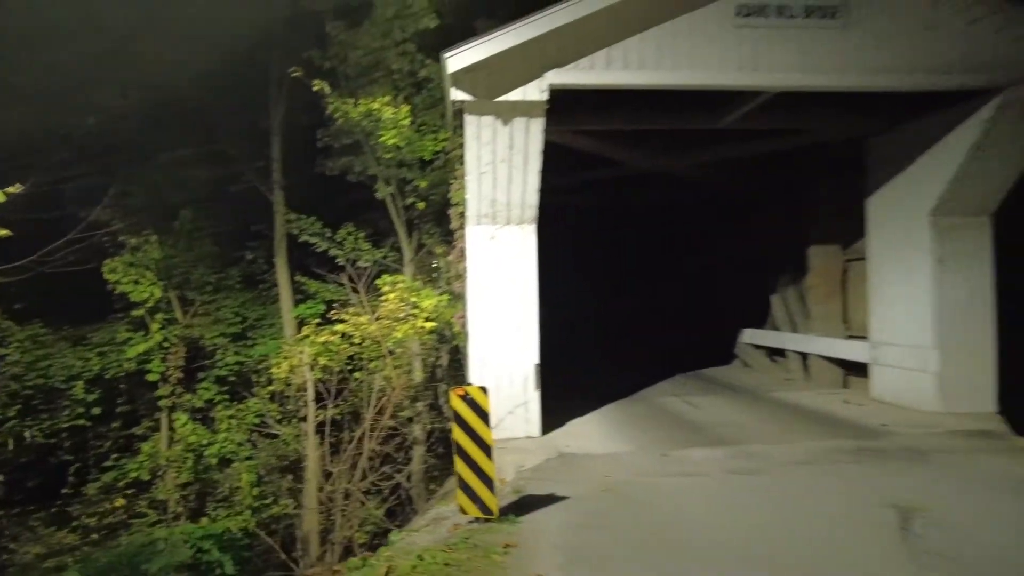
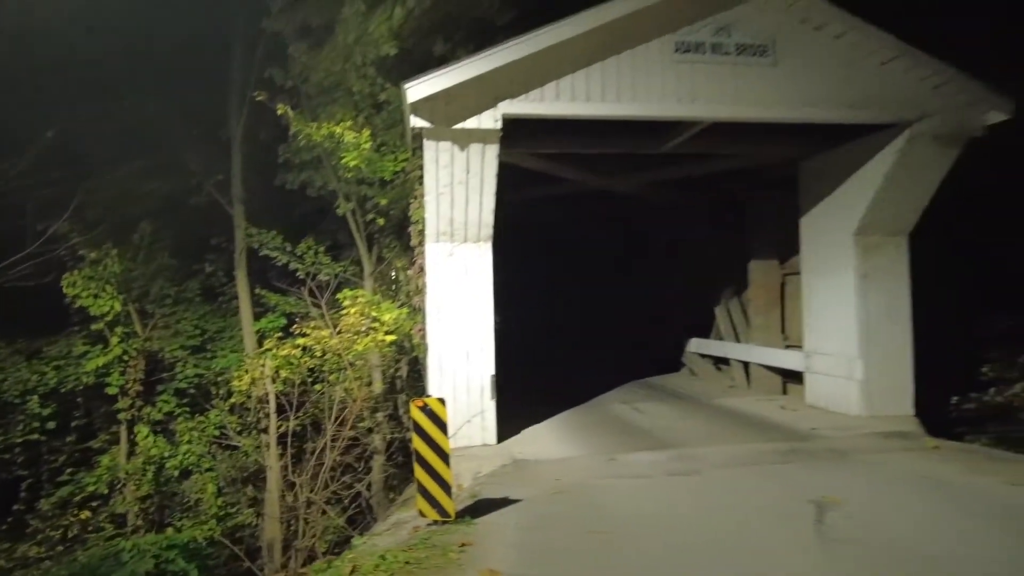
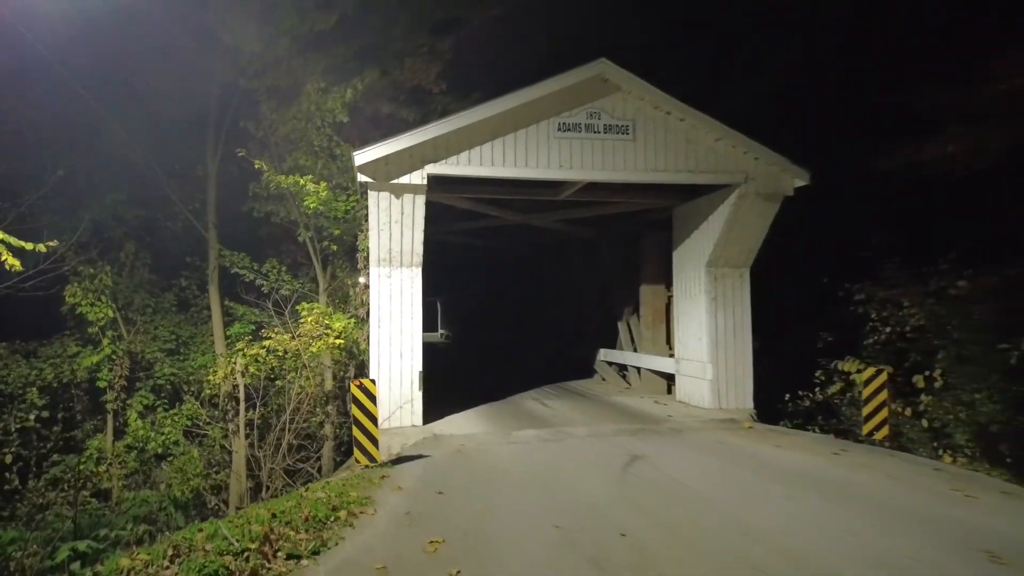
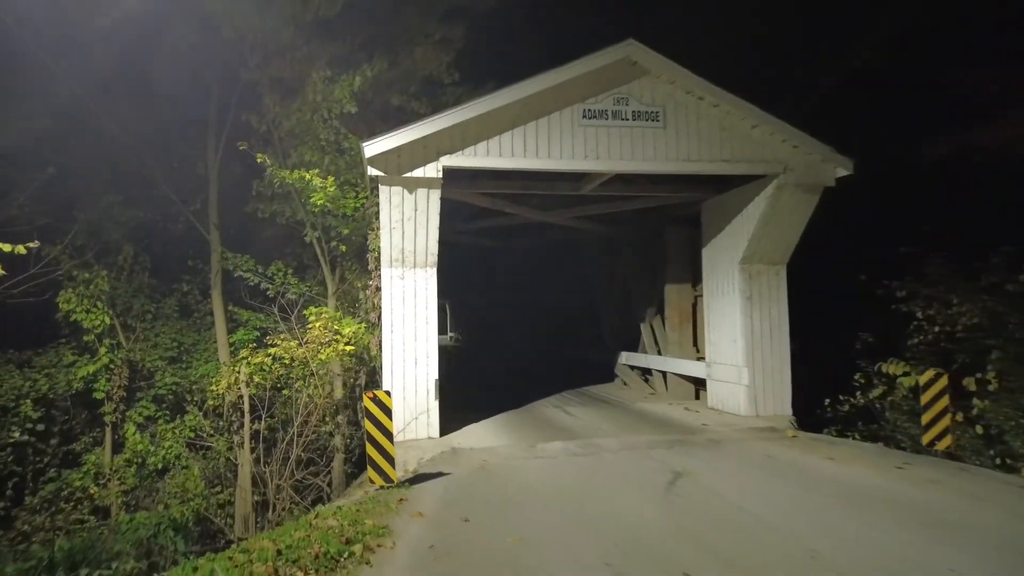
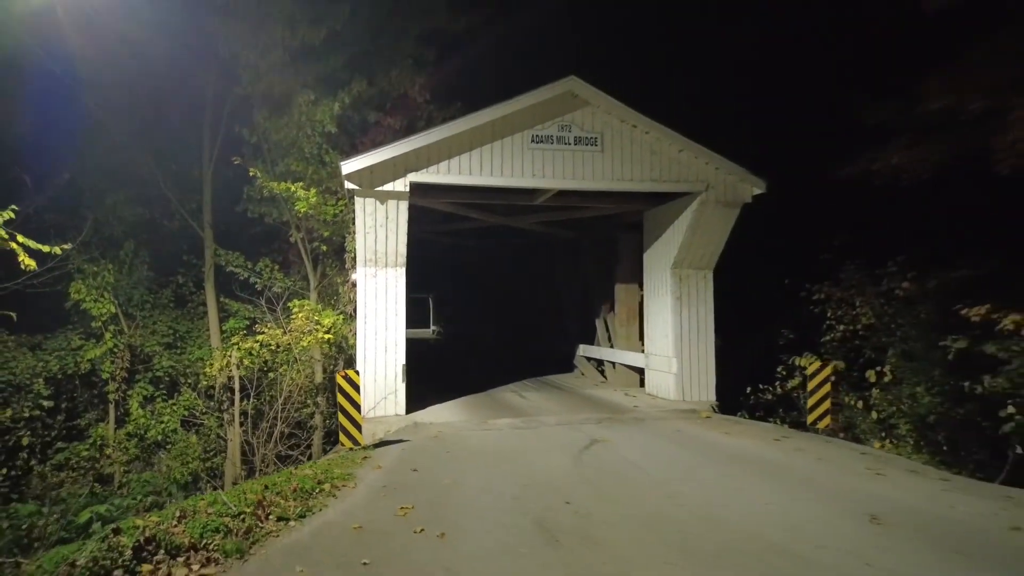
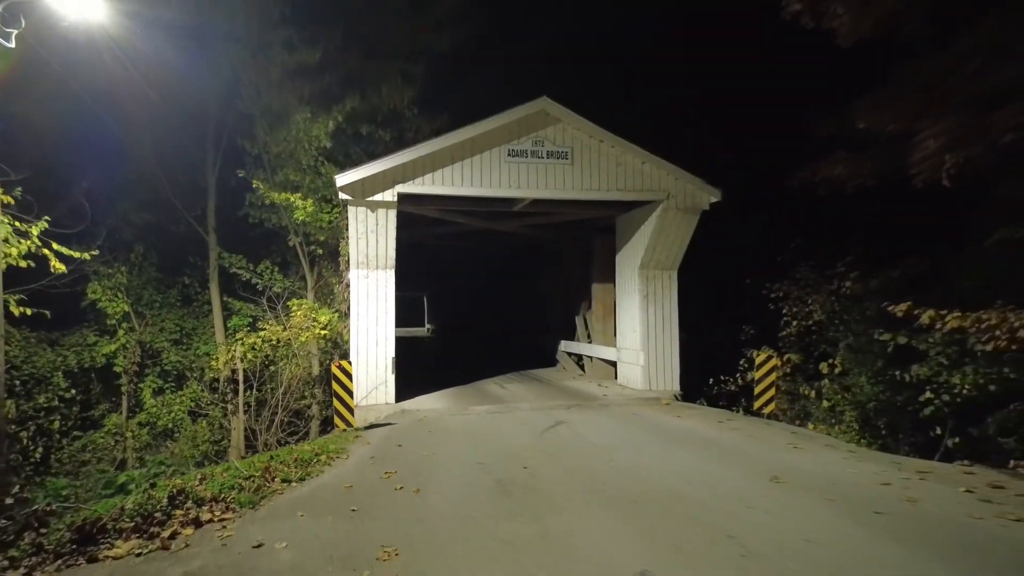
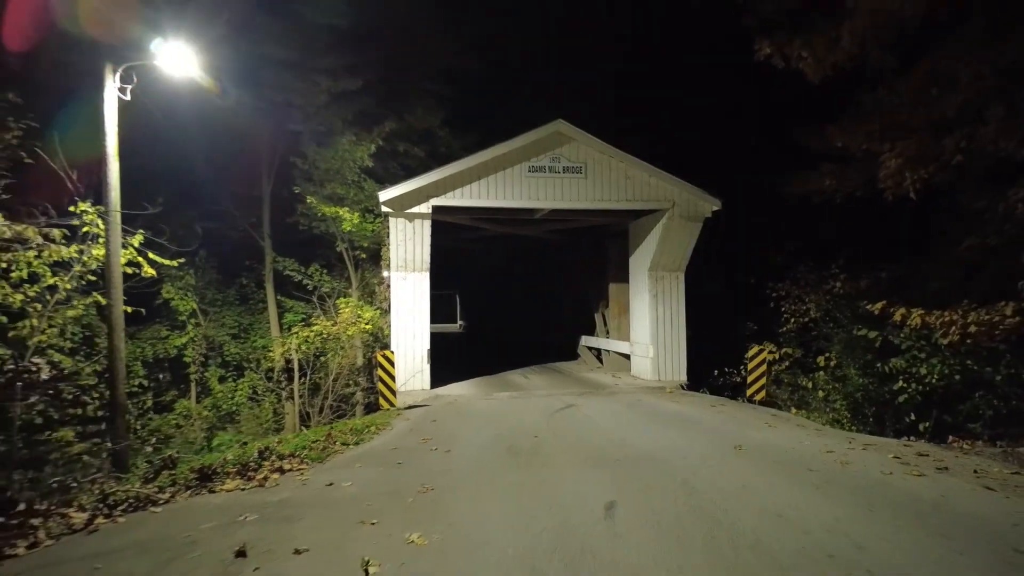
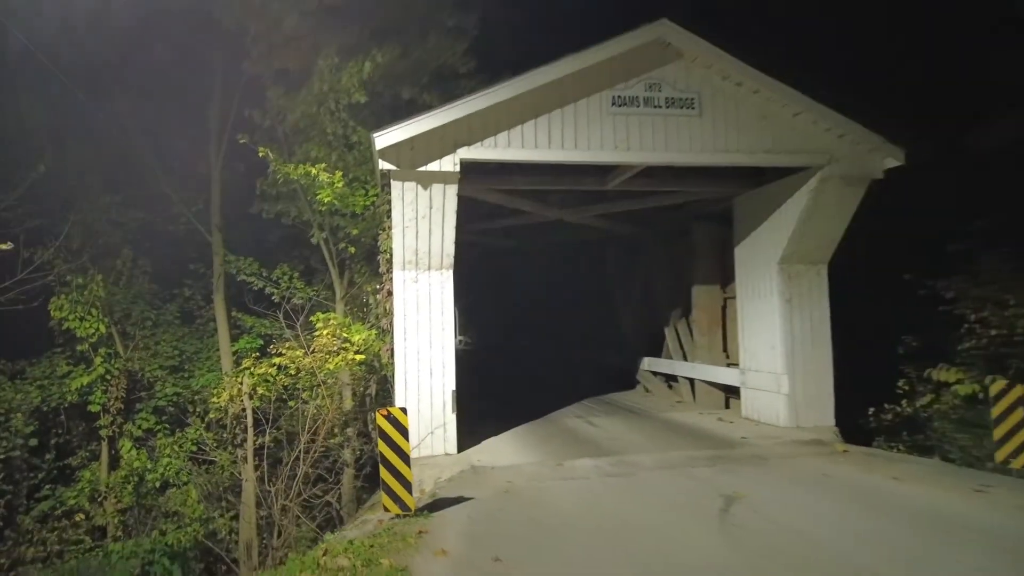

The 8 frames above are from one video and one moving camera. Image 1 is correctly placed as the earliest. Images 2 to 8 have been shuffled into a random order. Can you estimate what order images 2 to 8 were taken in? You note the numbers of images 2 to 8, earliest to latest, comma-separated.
2, 8, 4, 3, 5, 6, 7
